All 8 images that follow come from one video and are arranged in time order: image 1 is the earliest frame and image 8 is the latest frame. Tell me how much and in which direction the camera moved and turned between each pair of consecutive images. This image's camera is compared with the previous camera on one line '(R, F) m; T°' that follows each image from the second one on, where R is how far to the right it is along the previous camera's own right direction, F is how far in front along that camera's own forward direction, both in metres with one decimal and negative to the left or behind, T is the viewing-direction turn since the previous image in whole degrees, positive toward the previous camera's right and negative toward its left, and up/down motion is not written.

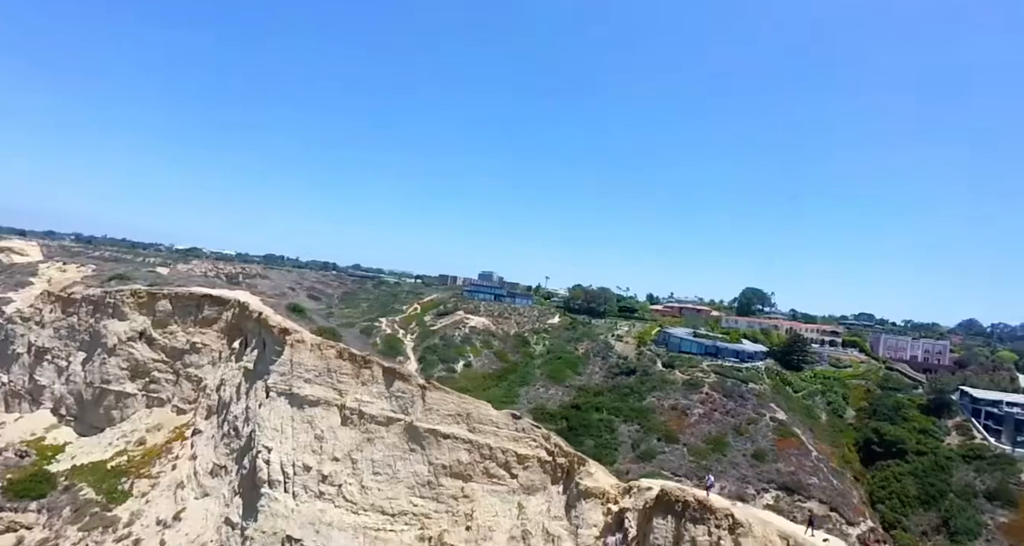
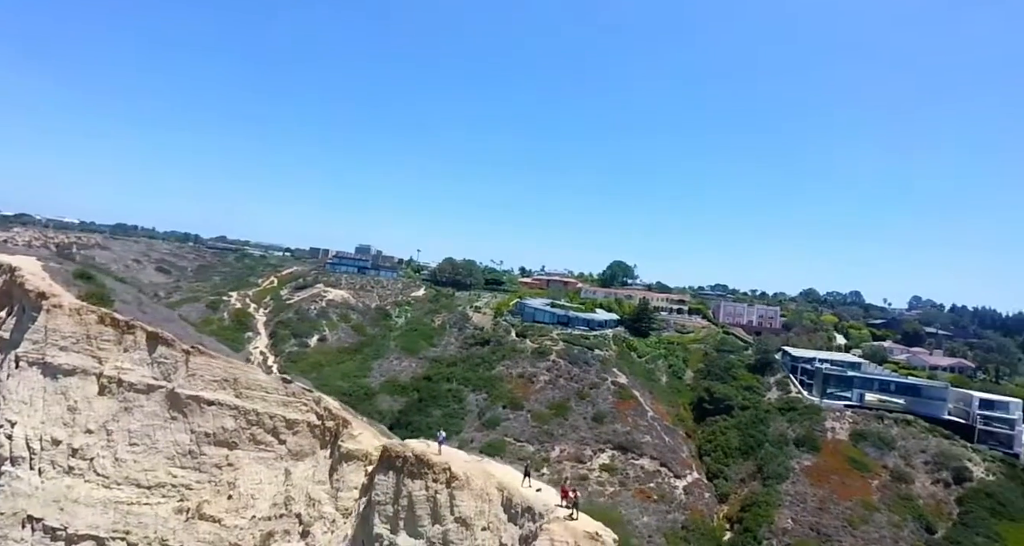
(+5.6, +0.4) m; +8°
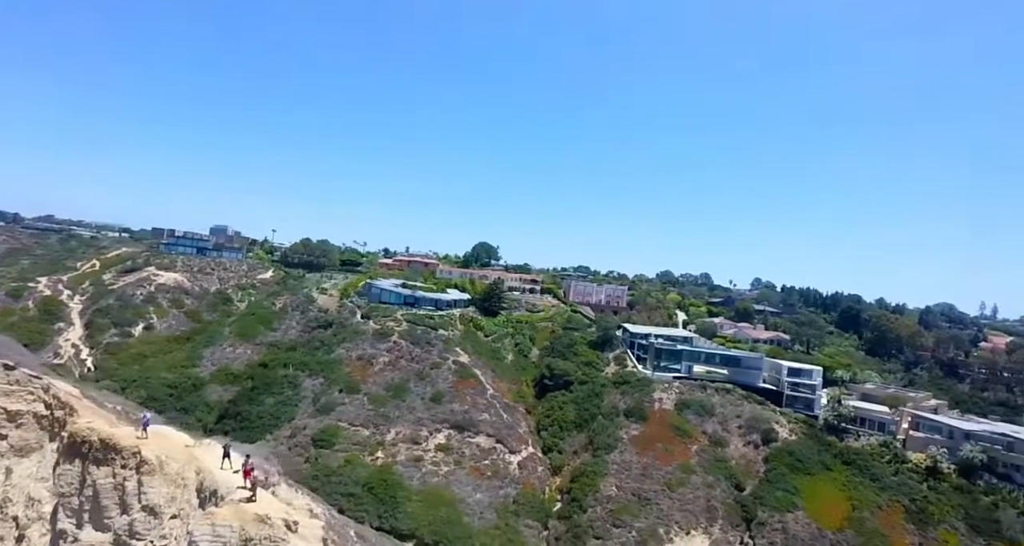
(+4.9, +0.6) m; +9°
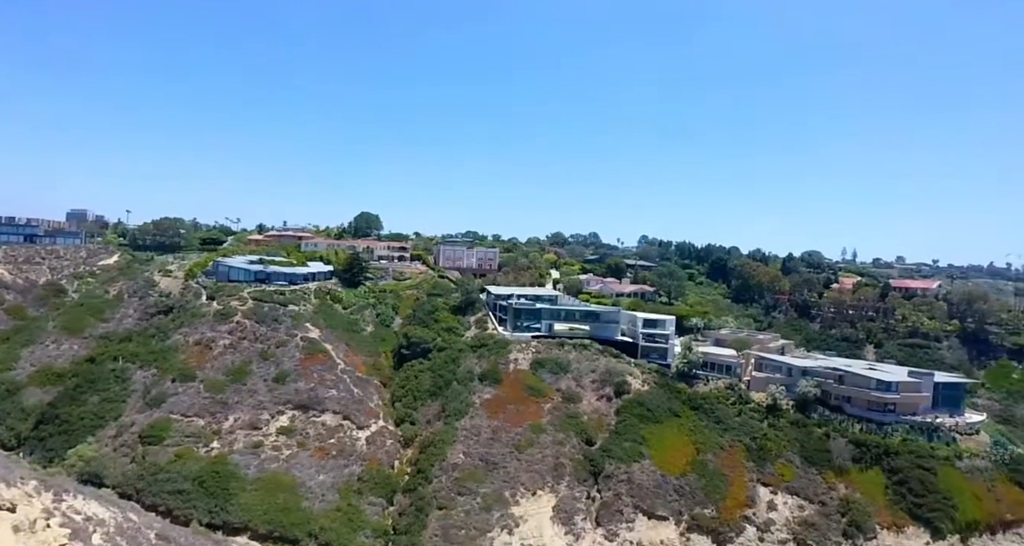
(+7.2, +1.6) m; +5°
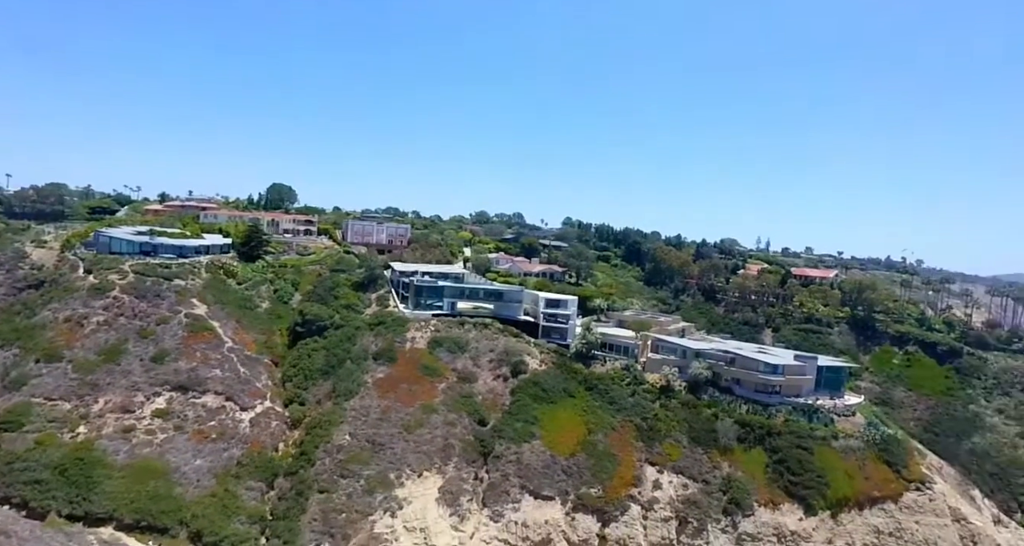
(+3.6, +0.9) m; +5°
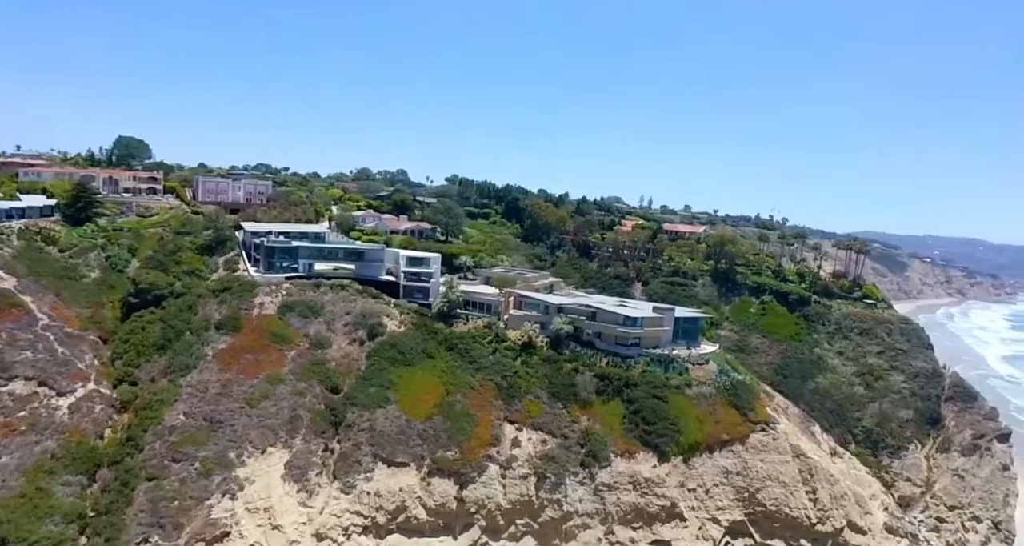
(+4.1, +1.5) m; +8°
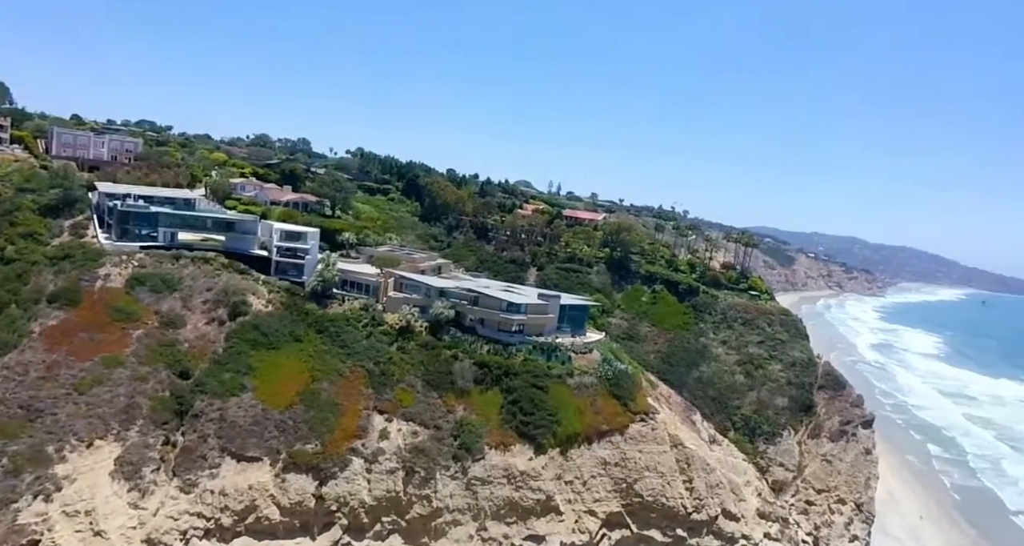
(+2.6, +2.3) m; +7°
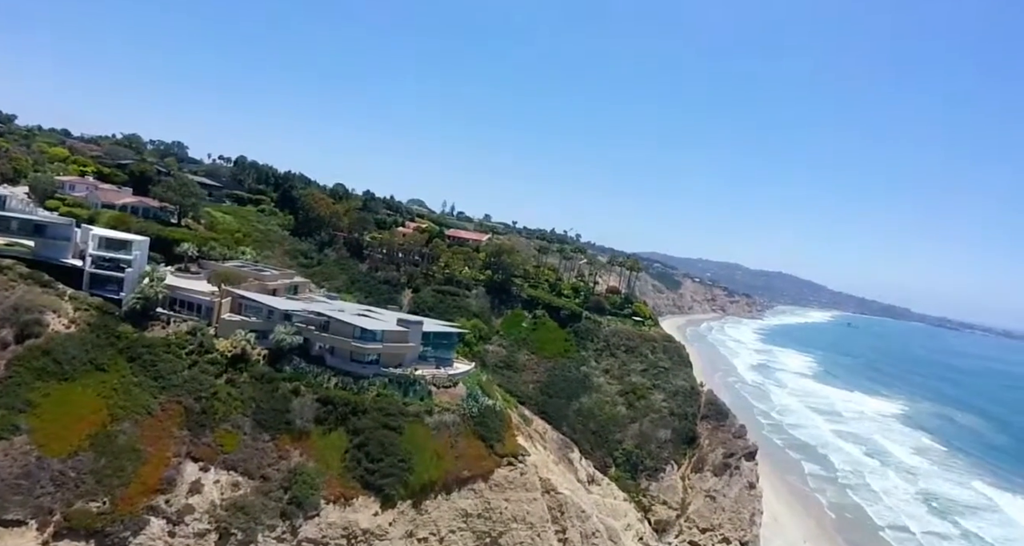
(+2.8, +3.9) m; +8°
